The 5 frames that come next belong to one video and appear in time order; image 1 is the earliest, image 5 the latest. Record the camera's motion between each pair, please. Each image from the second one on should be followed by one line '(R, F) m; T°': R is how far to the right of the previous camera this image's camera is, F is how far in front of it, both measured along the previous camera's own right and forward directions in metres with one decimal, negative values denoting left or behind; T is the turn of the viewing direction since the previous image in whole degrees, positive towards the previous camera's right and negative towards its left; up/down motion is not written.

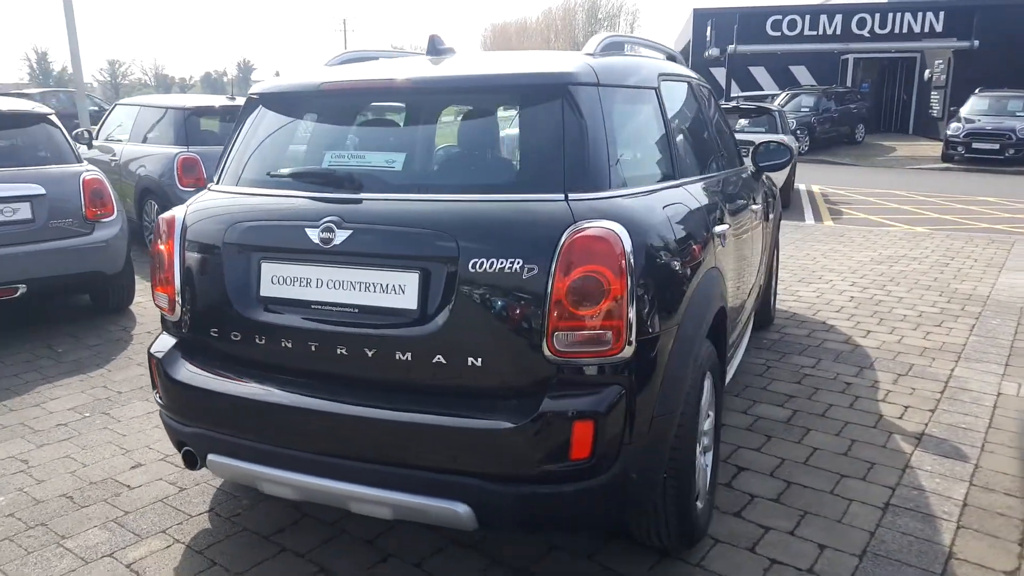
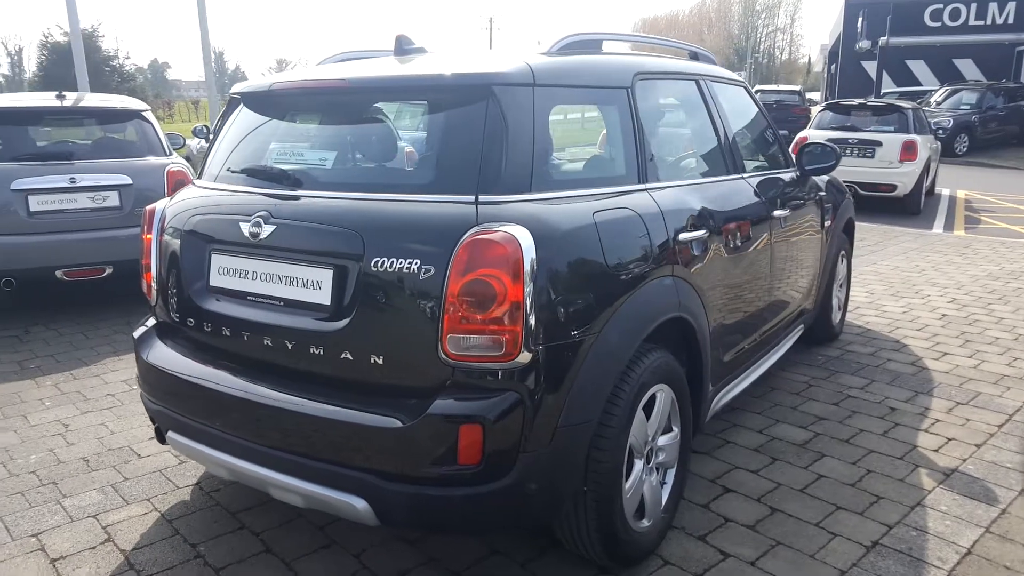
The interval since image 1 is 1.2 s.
(+0.7, +0.1) m; -10°
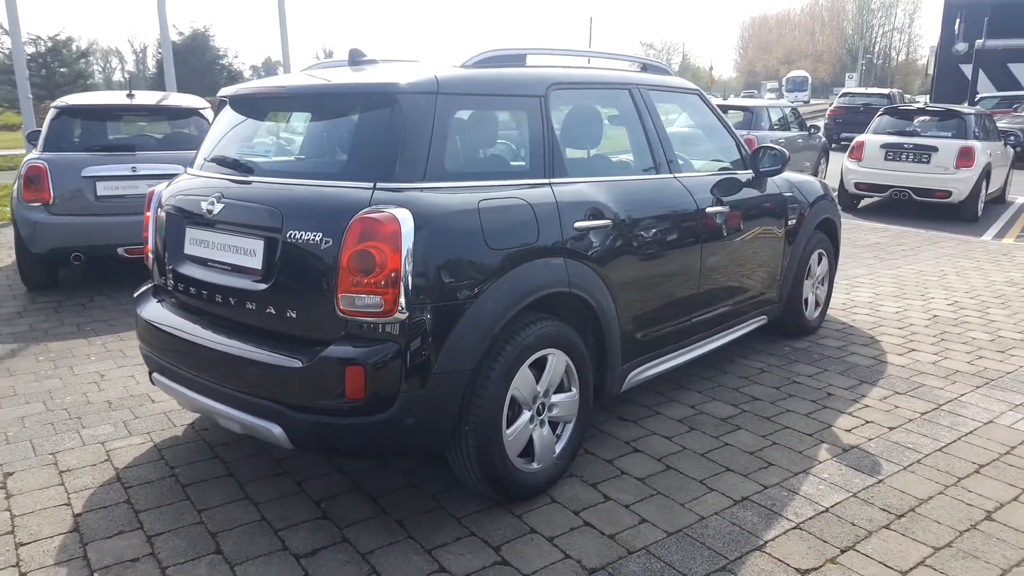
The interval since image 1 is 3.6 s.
(+0.8, -0.5) m; -7°
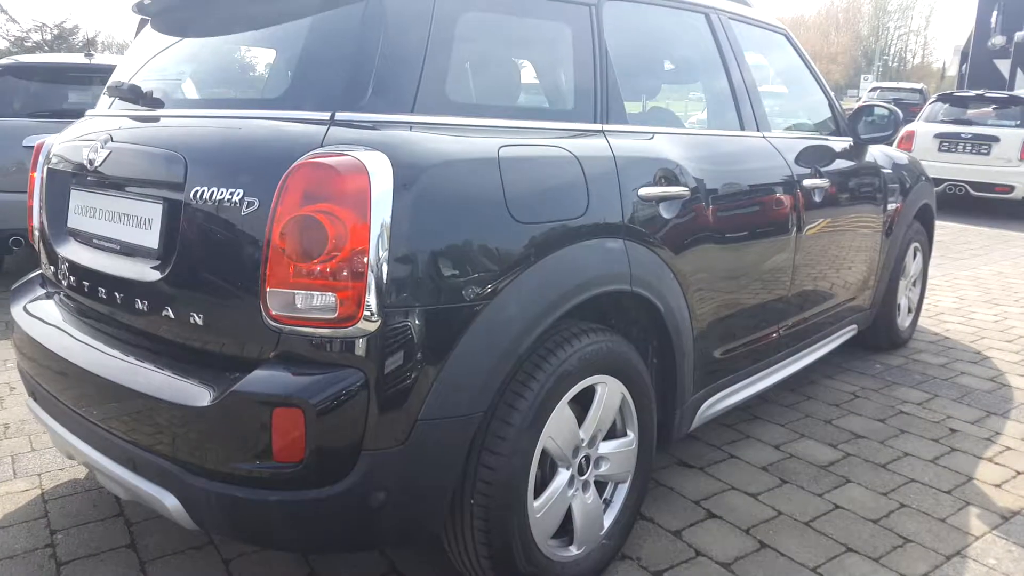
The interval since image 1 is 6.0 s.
(-0.1, +1.1) m; -1°
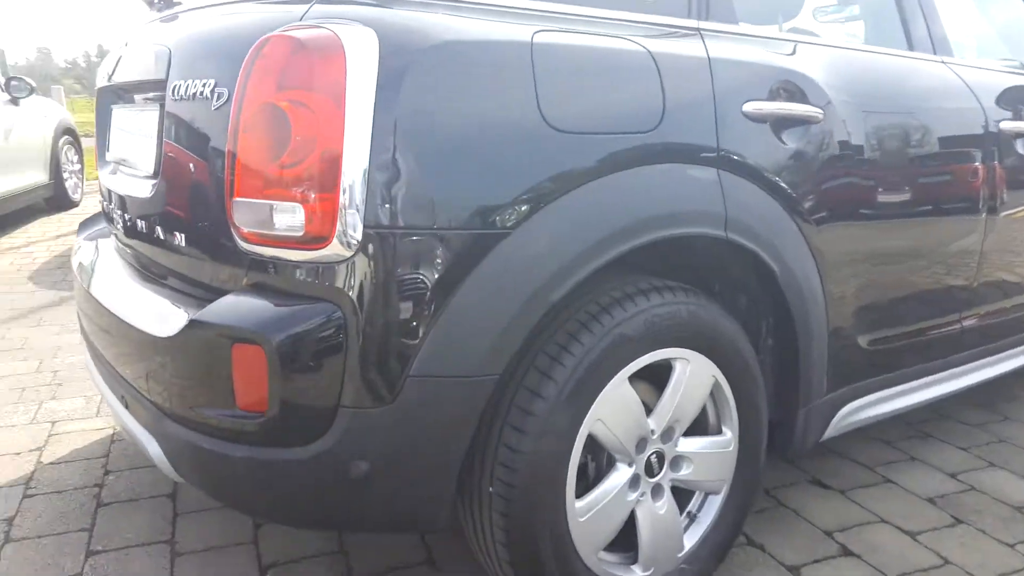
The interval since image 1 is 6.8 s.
(+0.3, +0.5) m; -13°
